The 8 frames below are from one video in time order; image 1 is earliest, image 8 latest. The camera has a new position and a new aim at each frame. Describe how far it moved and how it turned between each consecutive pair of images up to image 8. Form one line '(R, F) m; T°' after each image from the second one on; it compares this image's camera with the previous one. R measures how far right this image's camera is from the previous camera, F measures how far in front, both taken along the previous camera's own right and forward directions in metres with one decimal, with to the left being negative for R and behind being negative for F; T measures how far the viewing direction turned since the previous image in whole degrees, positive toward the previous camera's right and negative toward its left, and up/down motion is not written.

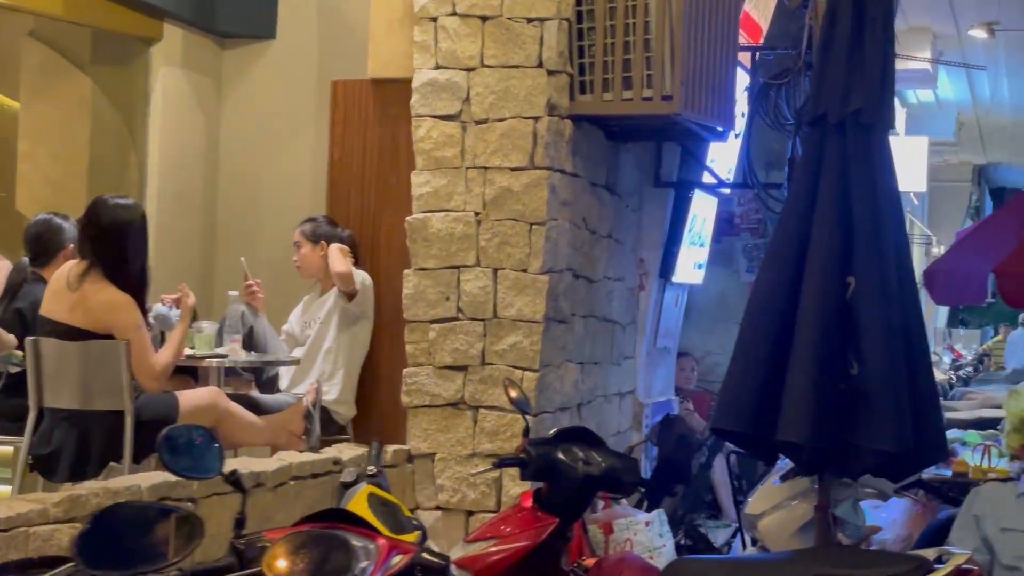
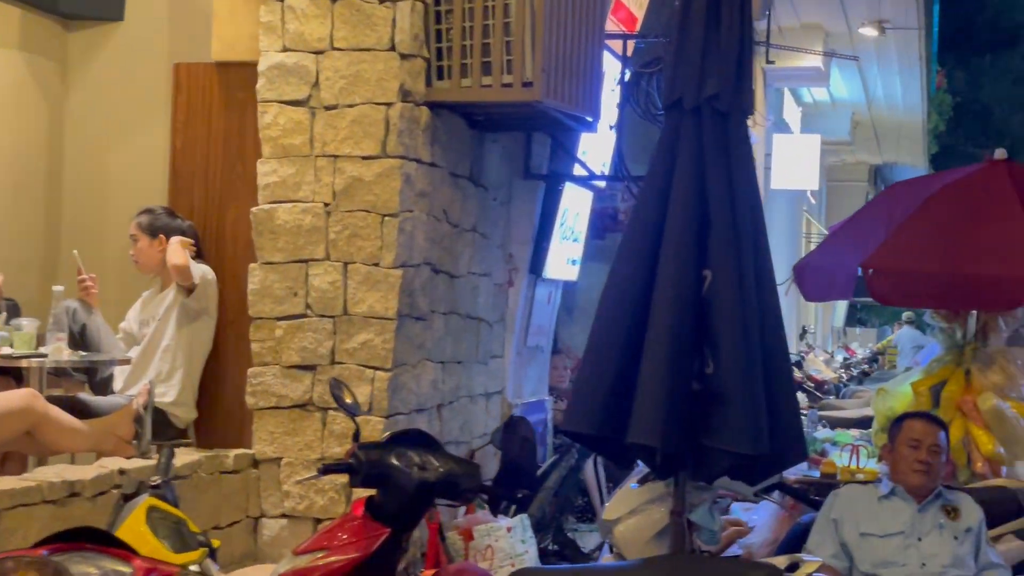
(+0.2, +0.2) m; +4°
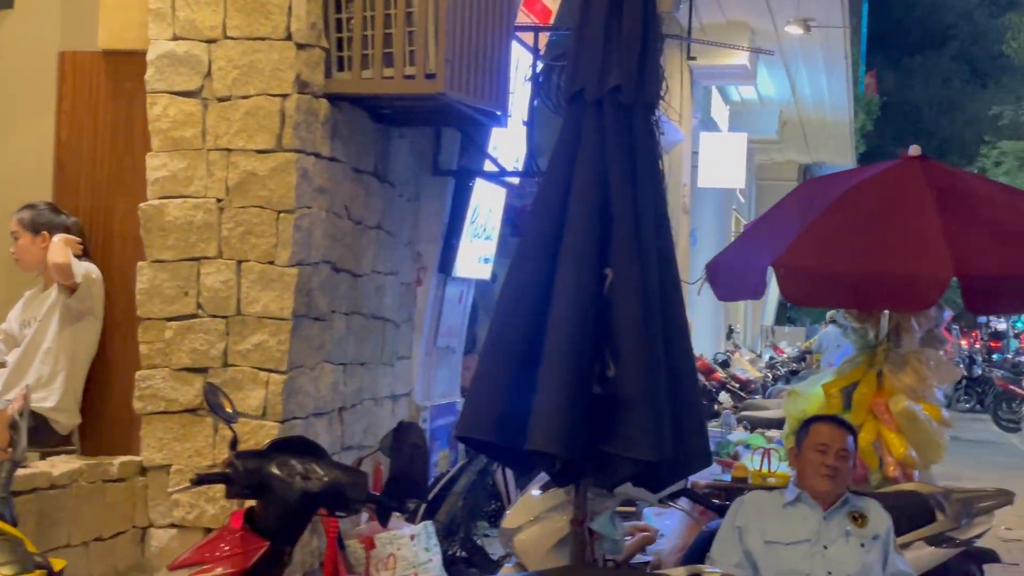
(+0.1, +0.2) m; +3°
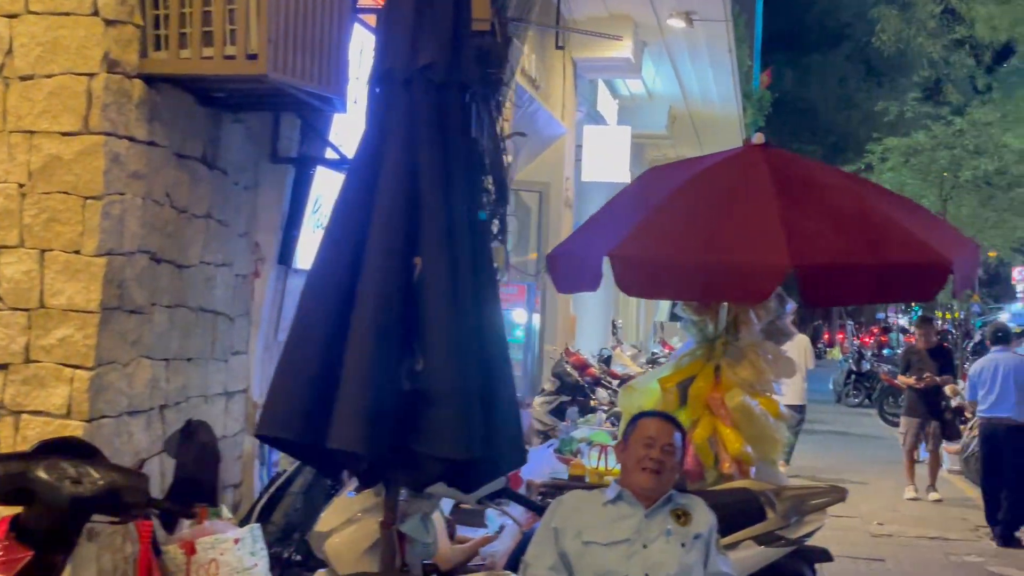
(+0.3, +0.2) m; +4°
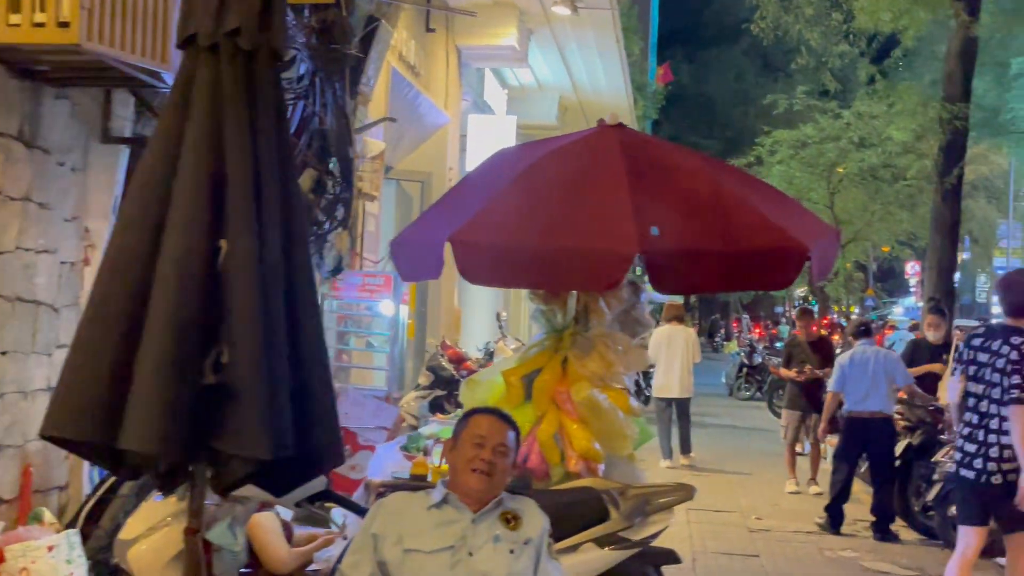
(+0.2, +0.3) m; +4°
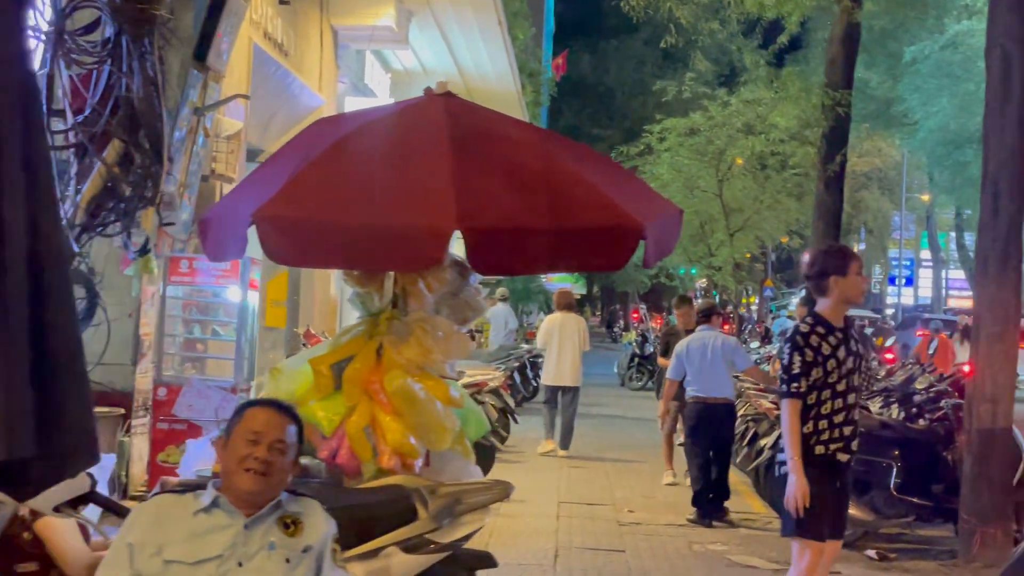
(+0.3, +0.3) m; +4°
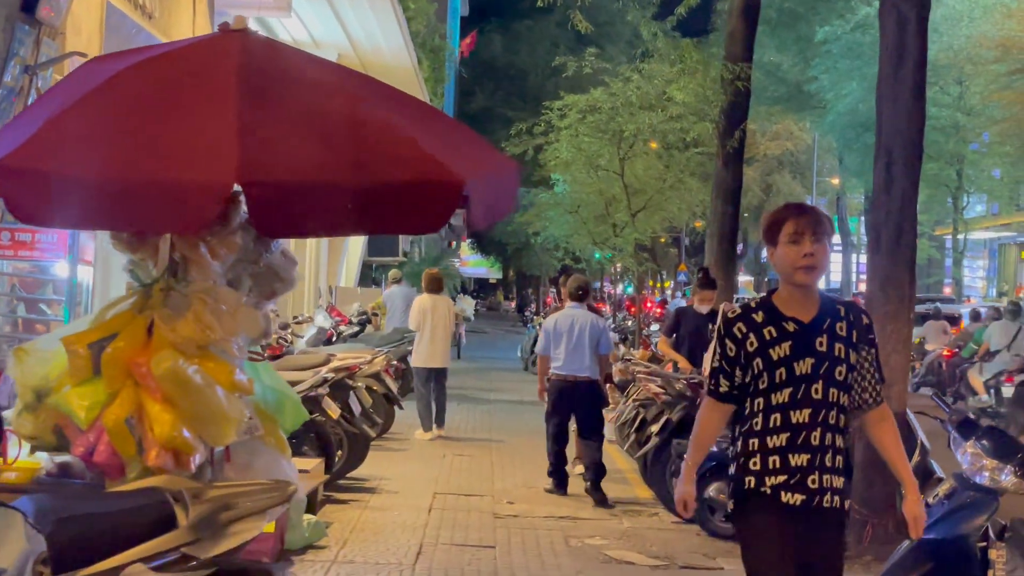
(+0.3, +0.6) m; +3°
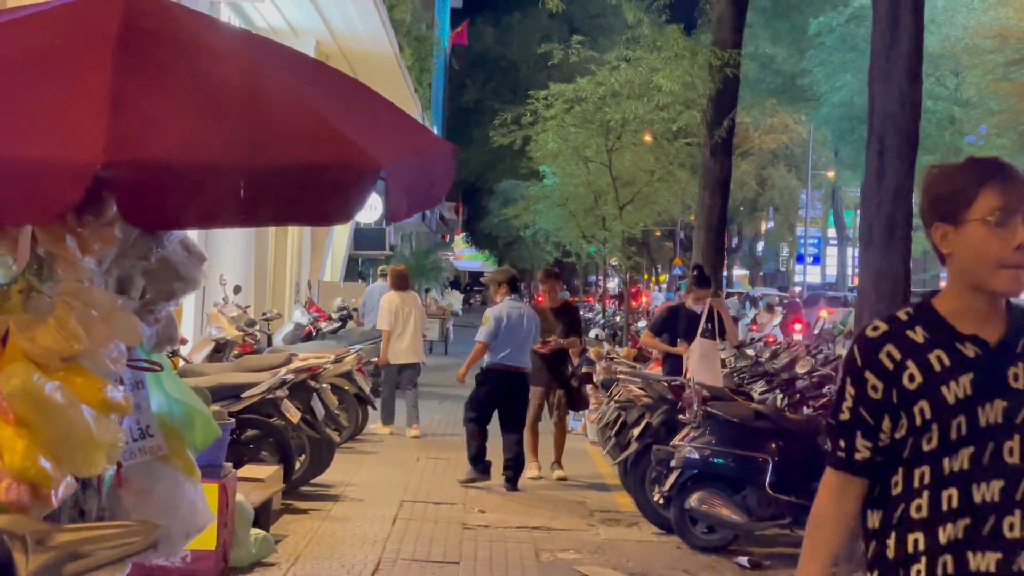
(+0.1, +0.5) m; 0°
